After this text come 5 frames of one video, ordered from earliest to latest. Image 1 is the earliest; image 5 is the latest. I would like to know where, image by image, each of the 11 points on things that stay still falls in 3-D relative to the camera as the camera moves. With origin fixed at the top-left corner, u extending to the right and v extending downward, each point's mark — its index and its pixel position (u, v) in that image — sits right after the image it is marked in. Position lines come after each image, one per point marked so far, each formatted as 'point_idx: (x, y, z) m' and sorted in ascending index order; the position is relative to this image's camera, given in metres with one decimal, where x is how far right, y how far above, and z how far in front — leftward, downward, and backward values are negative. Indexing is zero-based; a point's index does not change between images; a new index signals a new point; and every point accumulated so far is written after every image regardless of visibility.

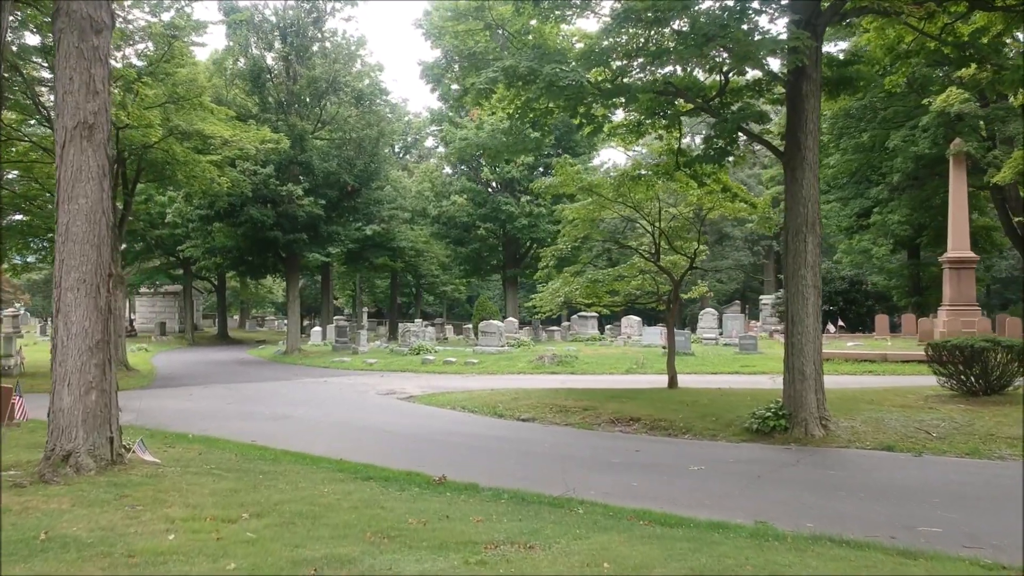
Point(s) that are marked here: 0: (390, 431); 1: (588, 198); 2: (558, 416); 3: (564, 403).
0: (-1.4, -1.6, +11.4) m
1: (+1.1, +1.3, +14.2) m
2: (+0.6, -1.6, +12.6) m
3: (+0.7, -1.5, +13.3) m
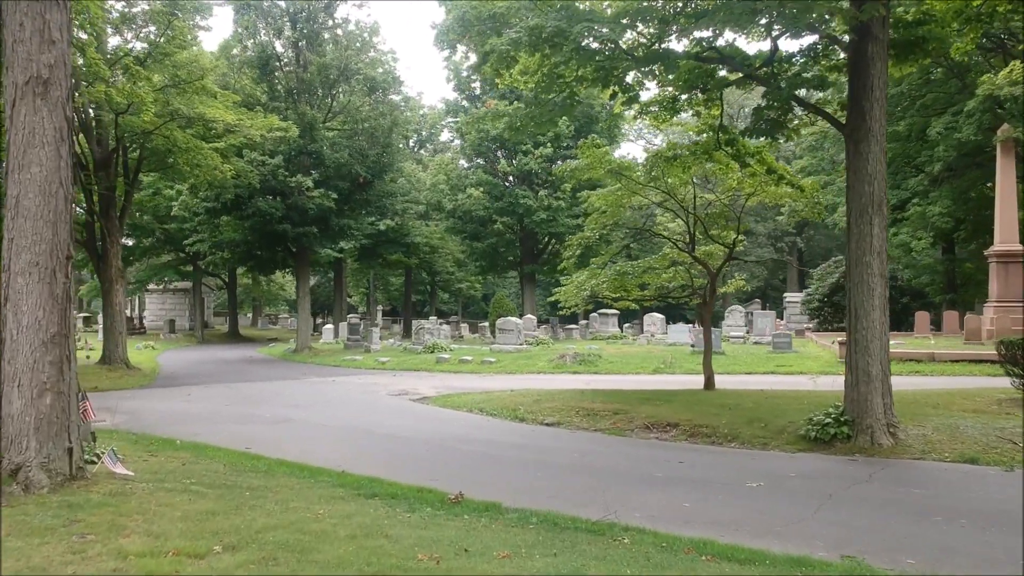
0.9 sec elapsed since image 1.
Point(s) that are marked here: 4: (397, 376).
0: (-1.1, -1.5, +10.3) m
1: (+1.4, +1.4, +13.0) m
2: (+0.8, -1.5, +11.5) m
3: (+1.0, -1.4, +12.1) m
4: (-2.2, -1.7, +18.9) m
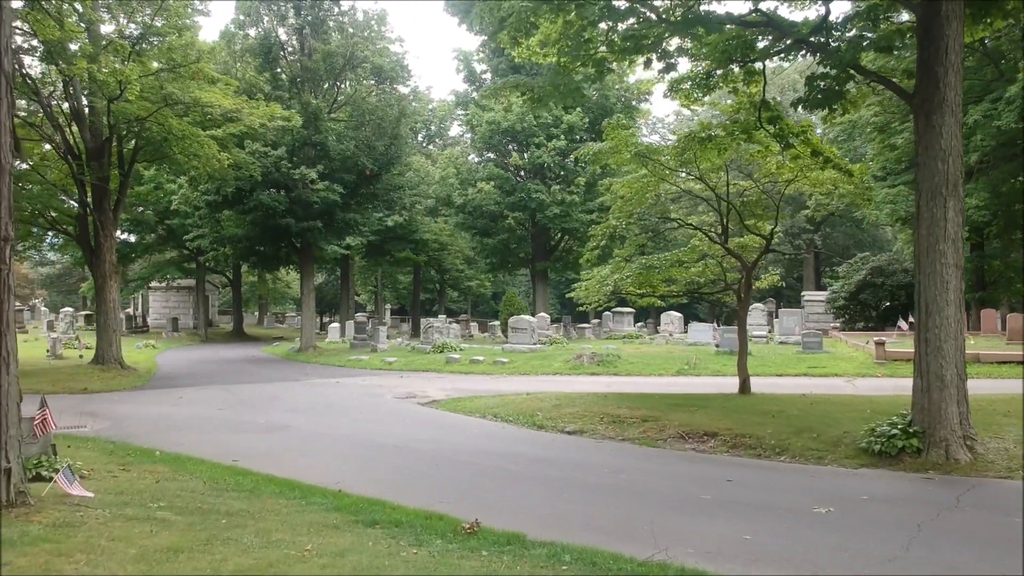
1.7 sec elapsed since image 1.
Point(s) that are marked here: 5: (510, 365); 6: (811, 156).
0: (-1.0, -1.5, +9.2) m
1: (+1.6, +1.4, +11.9) m
2: (+1.0, -1.4, +10.4) m
3: (+1.2, -1.4, +11.1) m
4: (-1.9, -1.6, +17.9) m
5: (0.0, -1.5, +19.6) m
6: (+3.2, +1.4, +10.6) m
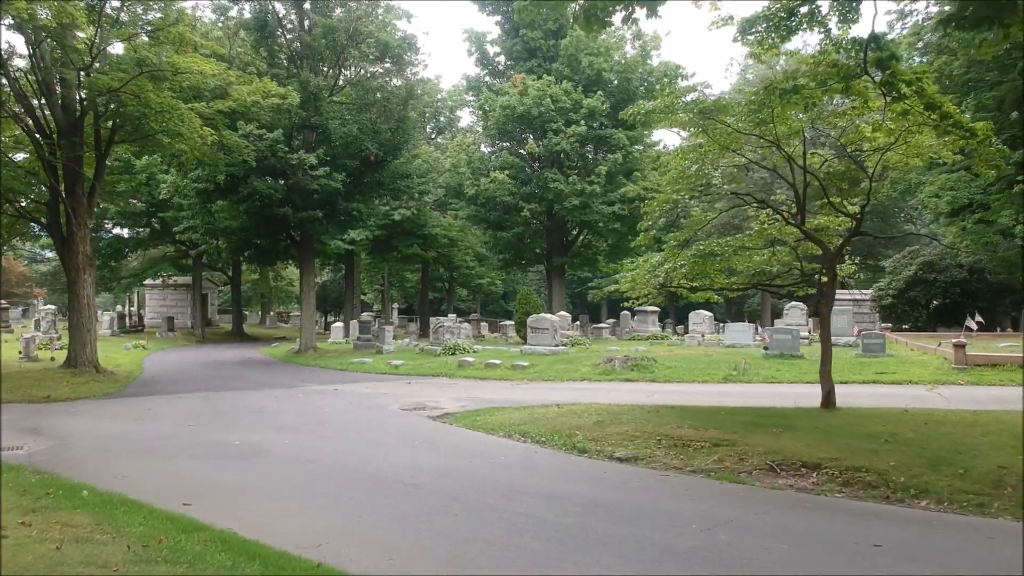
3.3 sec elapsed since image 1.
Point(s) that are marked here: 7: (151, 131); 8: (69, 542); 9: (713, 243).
0: (-0.7, -1.4, +7.0) m
1: (+1.9, +1.5, +9.8) m
2: (+1.3, -1.4, +8.2) m
3: (+1.5, -1.3, +8.9) m
4: (-1.6, -1.5, +15.7) m
5: (+0.3, -1.4, +17.4) m
6: (+3.5, +1.5, +8.4) m
7: (-6.6, +2.9, +18.3) m
8: (-2.3, -1.3, +5.3) m
9: (+2.1, +0.5, +10.4) m
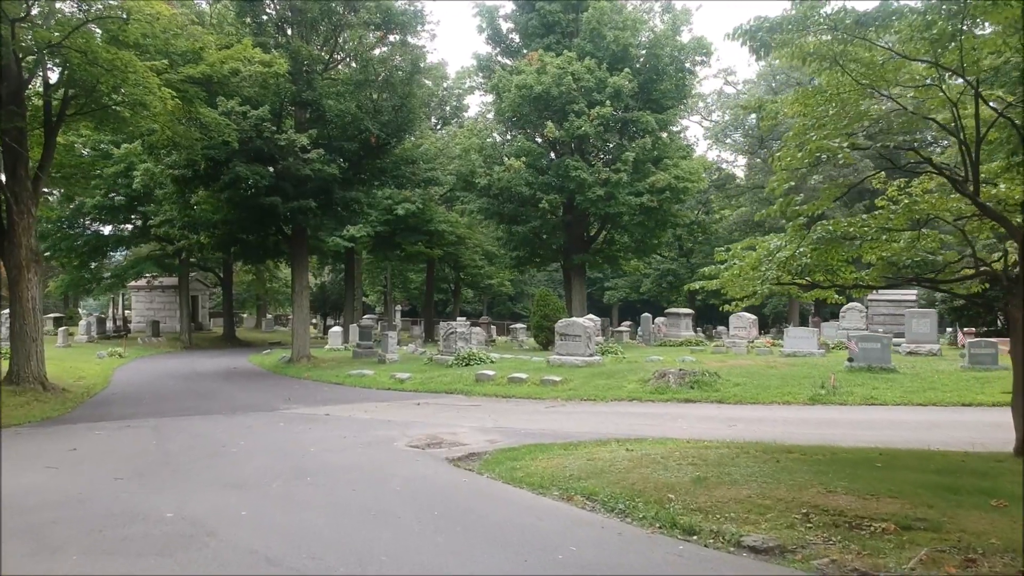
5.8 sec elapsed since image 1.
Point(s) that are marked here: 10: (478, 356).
0: (-0.3, -1.4, +4.1) m
1: (+2.3, +1.6, +6.8) m
2: (+1.7, -1.3, +5.2) m
3: (+1.9, -1.2, +5.9) m
4: (-1.1, -1.5, +12.7) m
5: (+0.8, -1.4, +14.5) m
6: (+3.9, +1.5, +5.4) m
7: (-6.2, +2.8, +15.3) m
8: (-1.9, -1.3, +2.3) m
9: (+2.5, +0.5, +7.4) m
10: (-0.7, -1.3, +19.5) m
